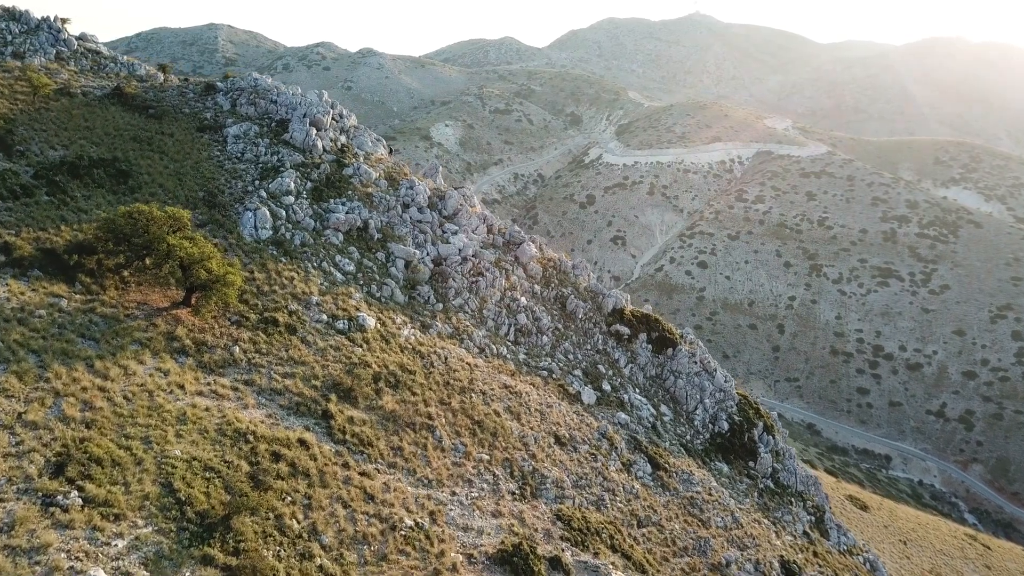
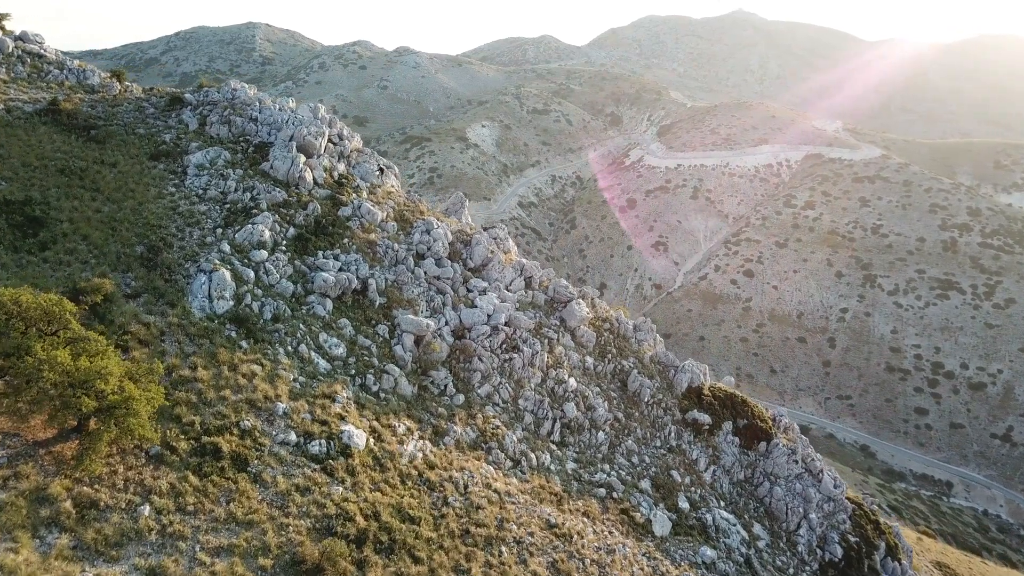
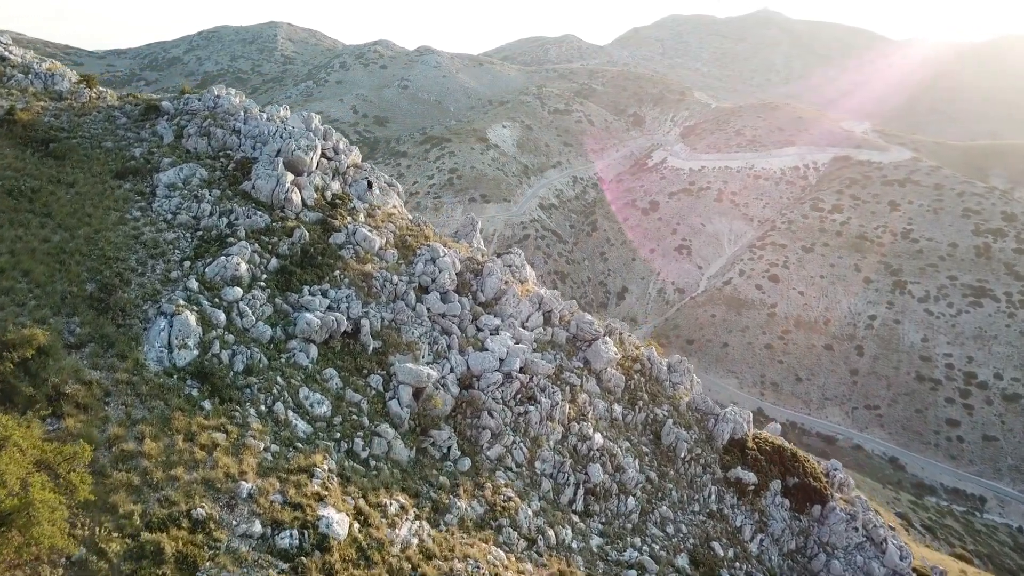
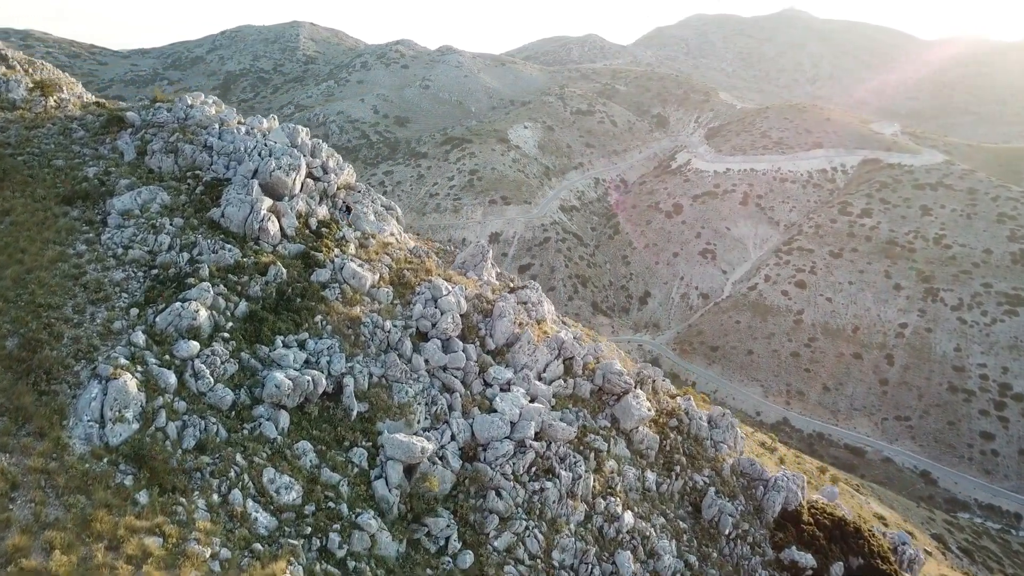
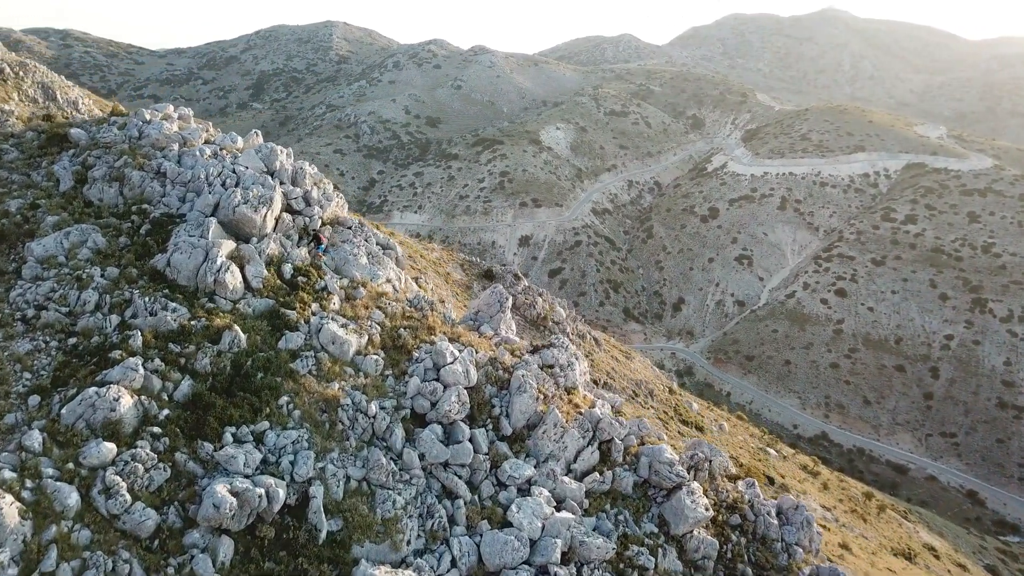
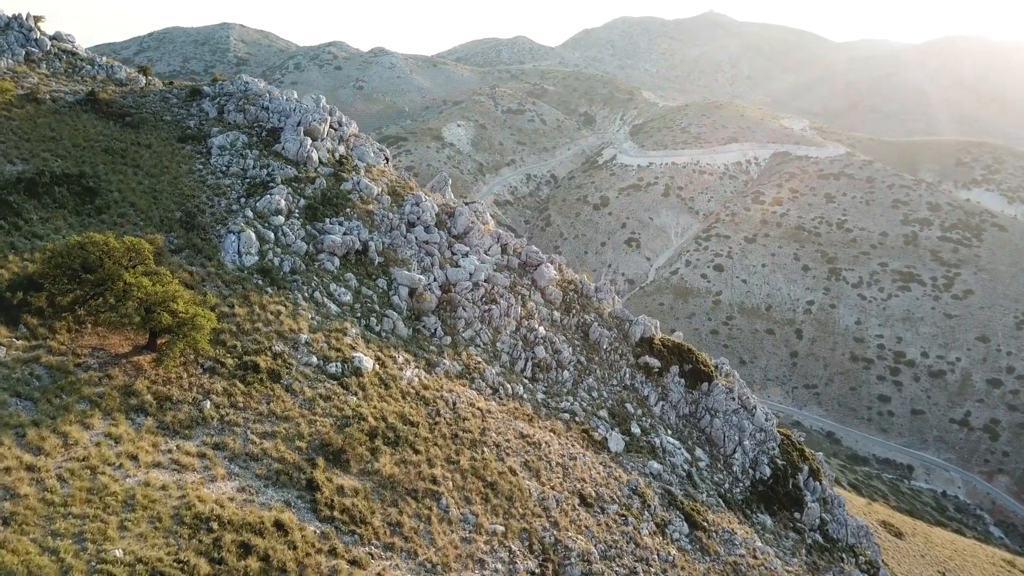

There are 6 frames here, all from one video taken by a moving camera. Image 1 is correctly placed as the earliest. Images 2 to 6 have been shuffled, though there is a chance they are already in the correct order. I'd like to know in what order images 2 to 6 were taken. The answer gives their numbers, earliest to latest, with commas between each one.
6, 2, 3, 4, 5
